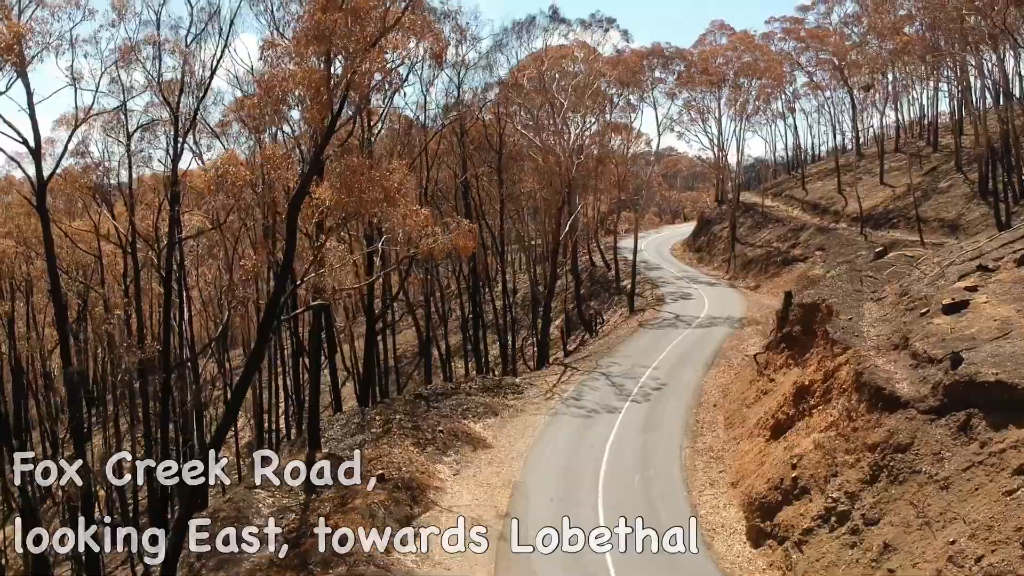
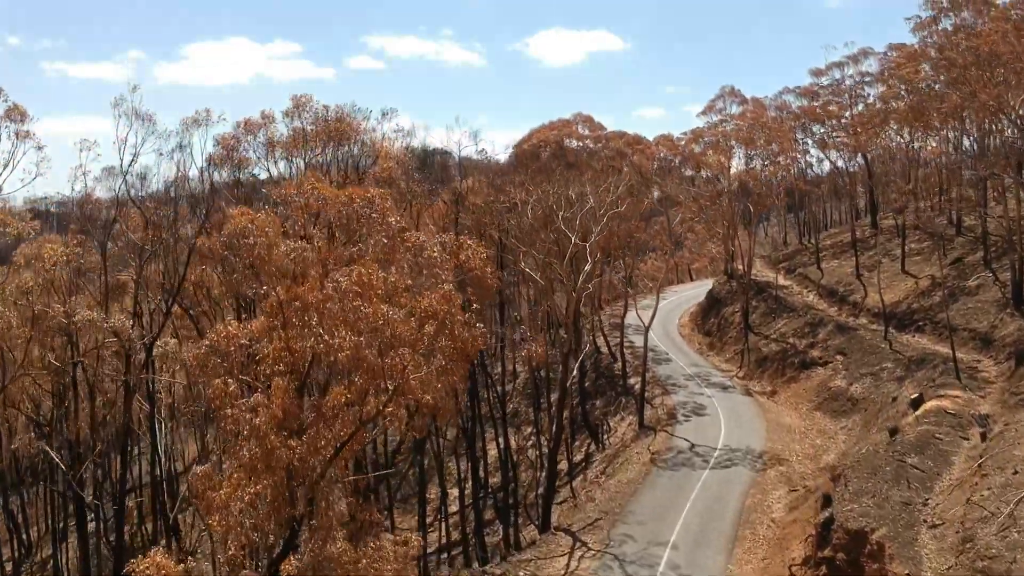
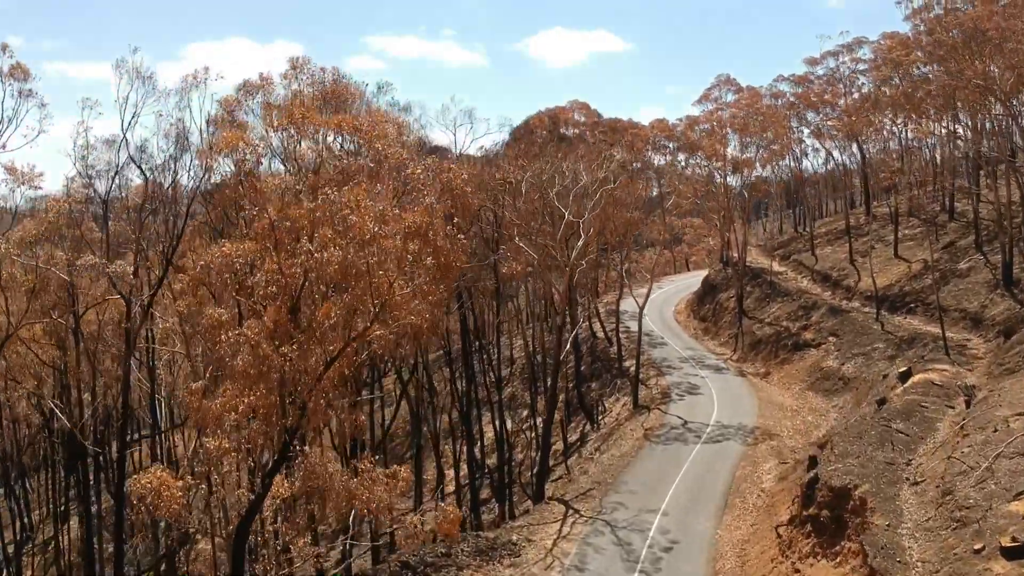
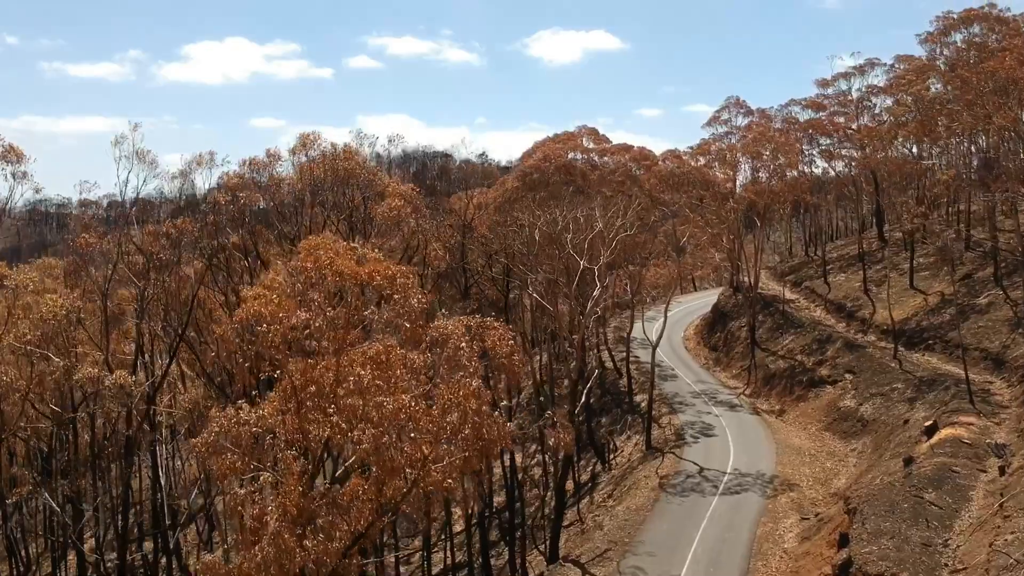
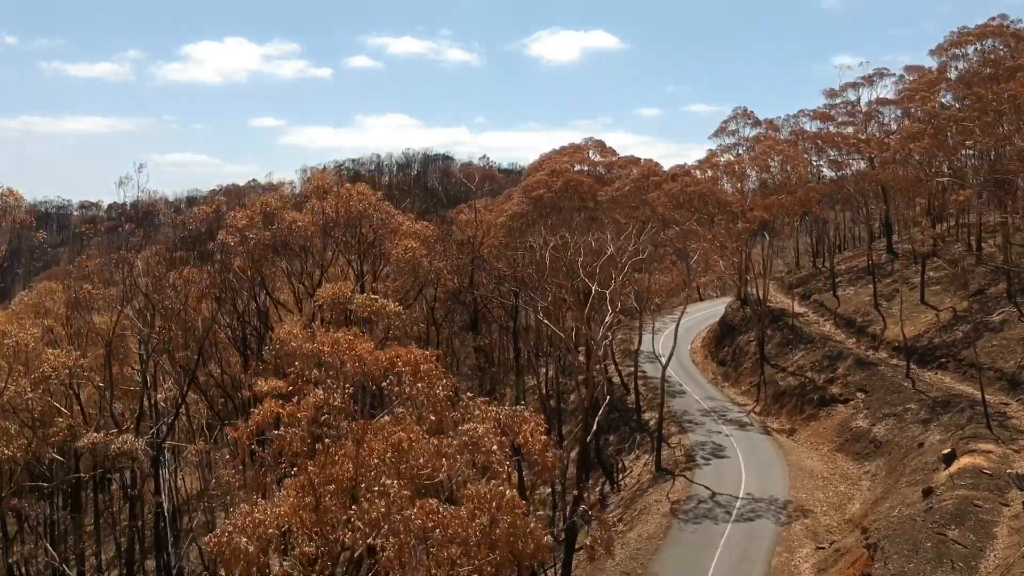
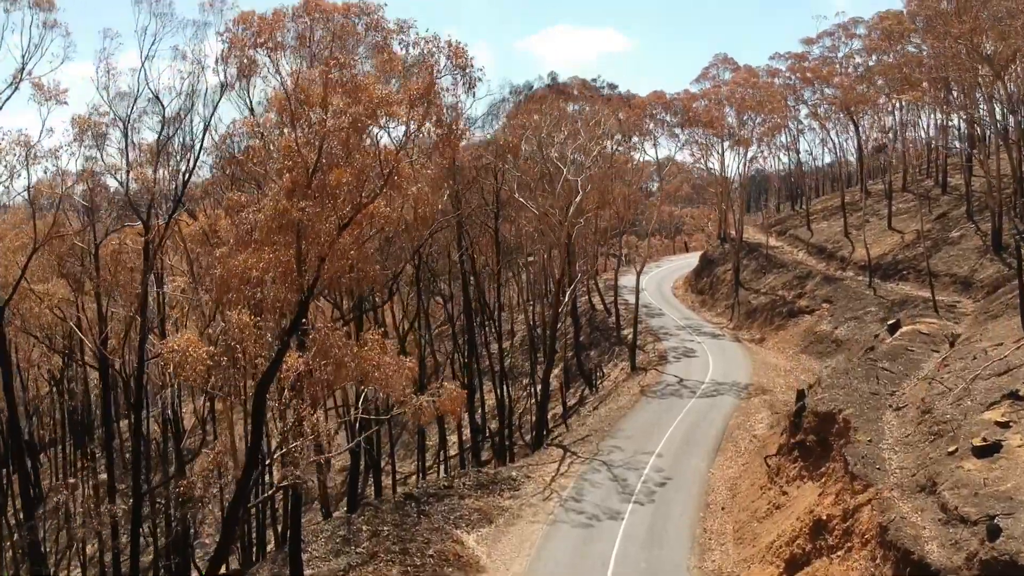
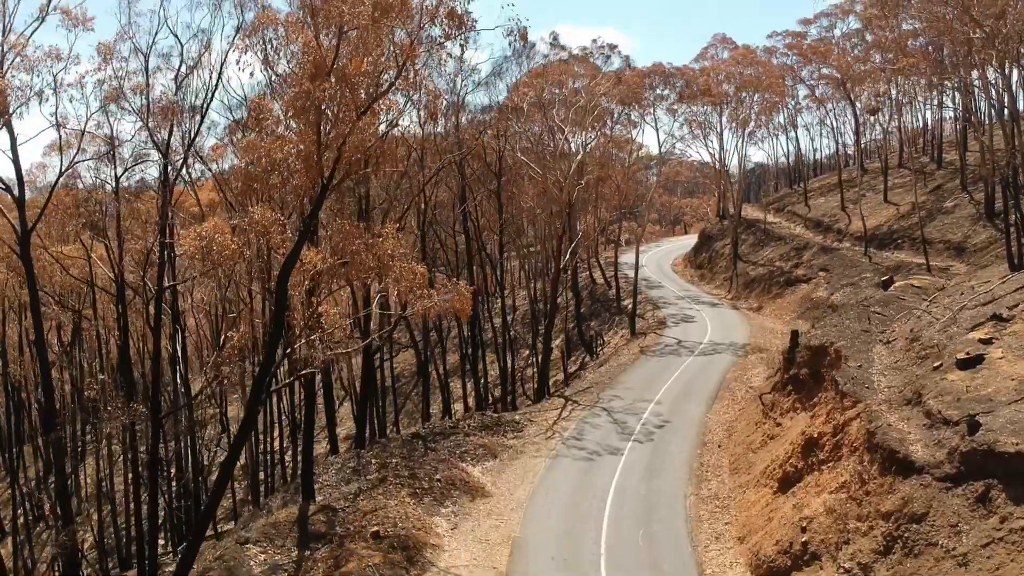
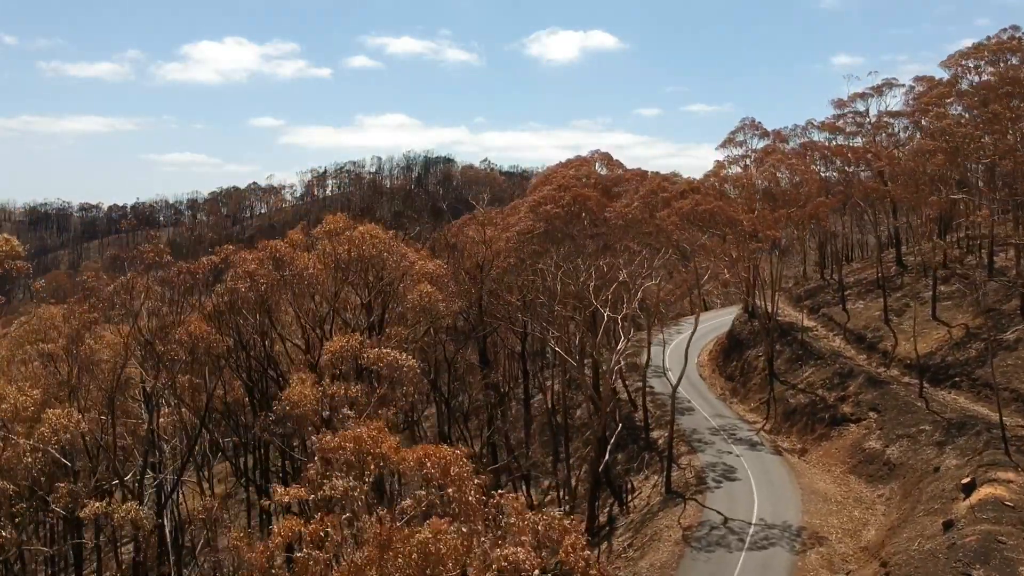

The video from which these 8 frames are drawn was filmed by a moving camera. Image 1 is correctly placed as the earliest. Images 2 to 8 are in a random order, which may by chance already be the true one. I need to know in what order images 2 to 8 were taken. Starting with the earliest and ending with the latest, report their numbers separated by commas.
7, 6, 3, 2, 4, 5, 8
